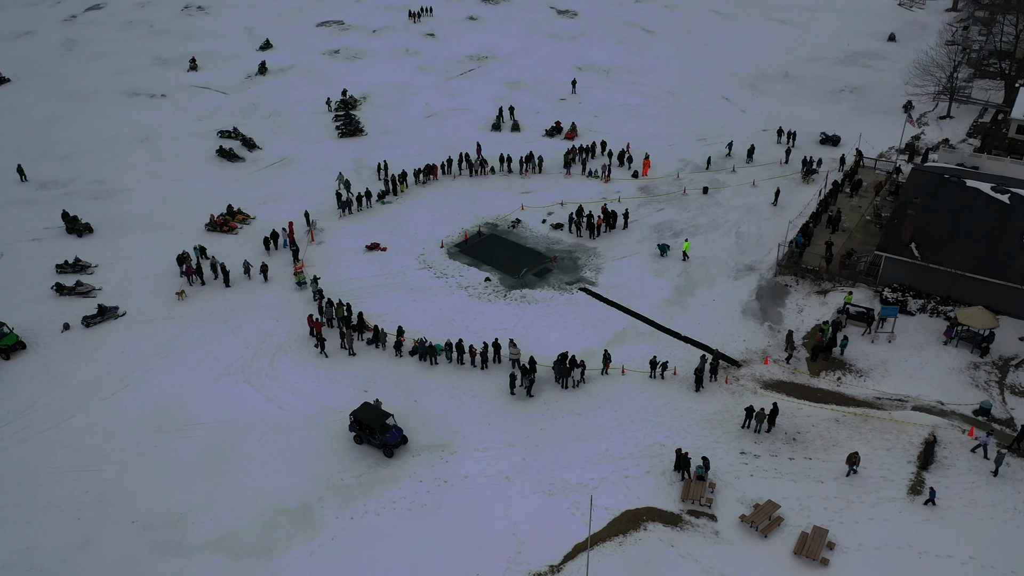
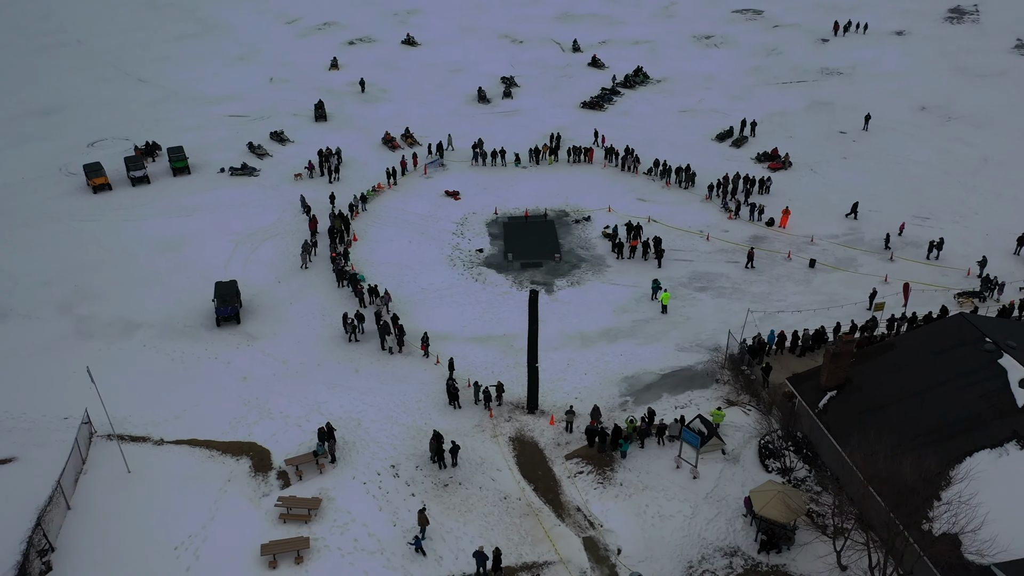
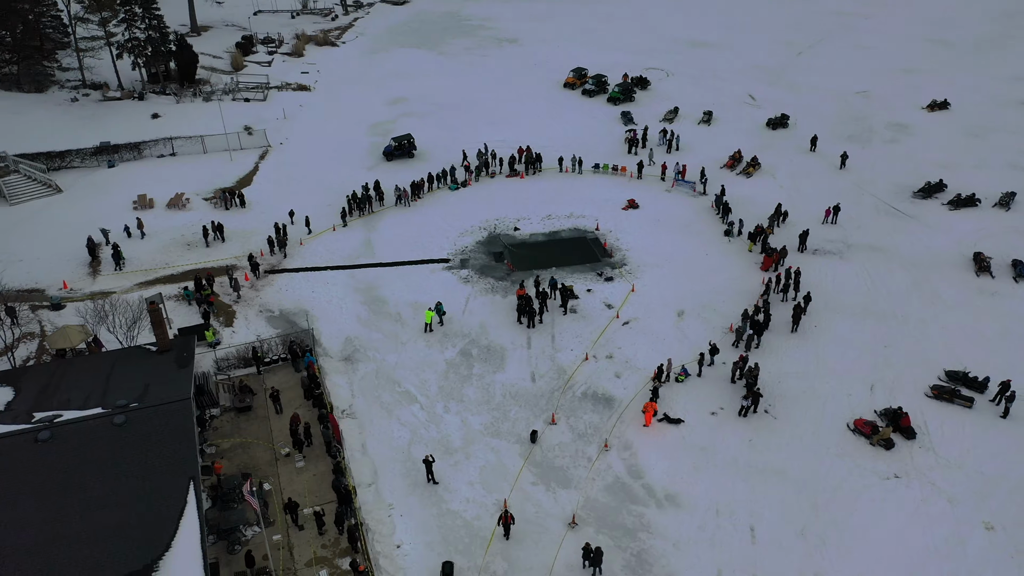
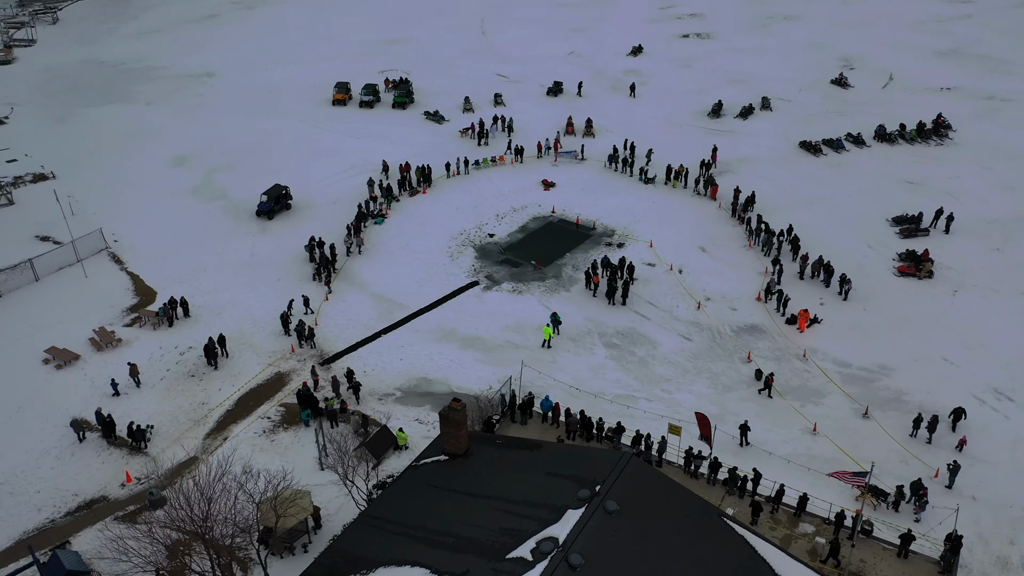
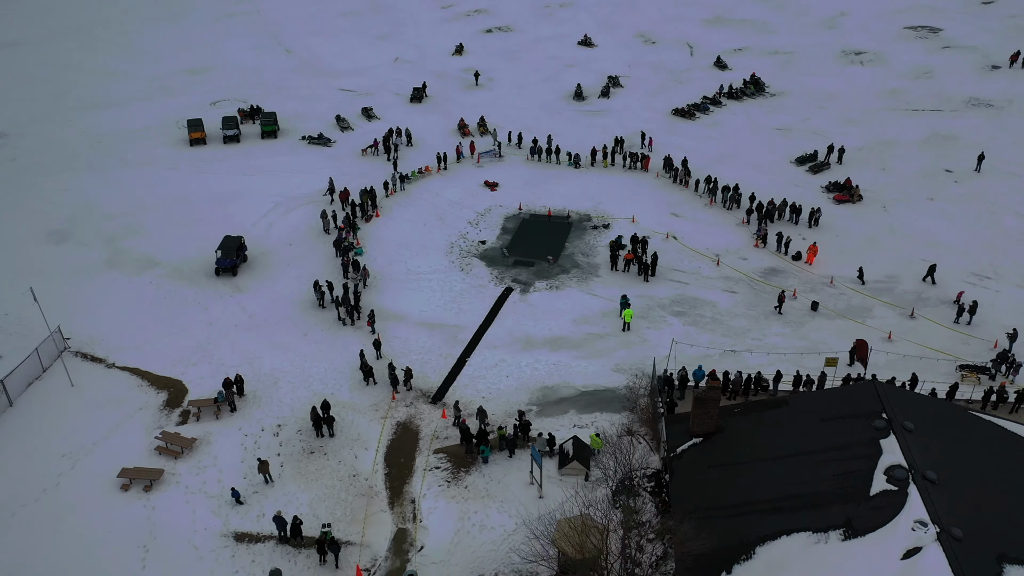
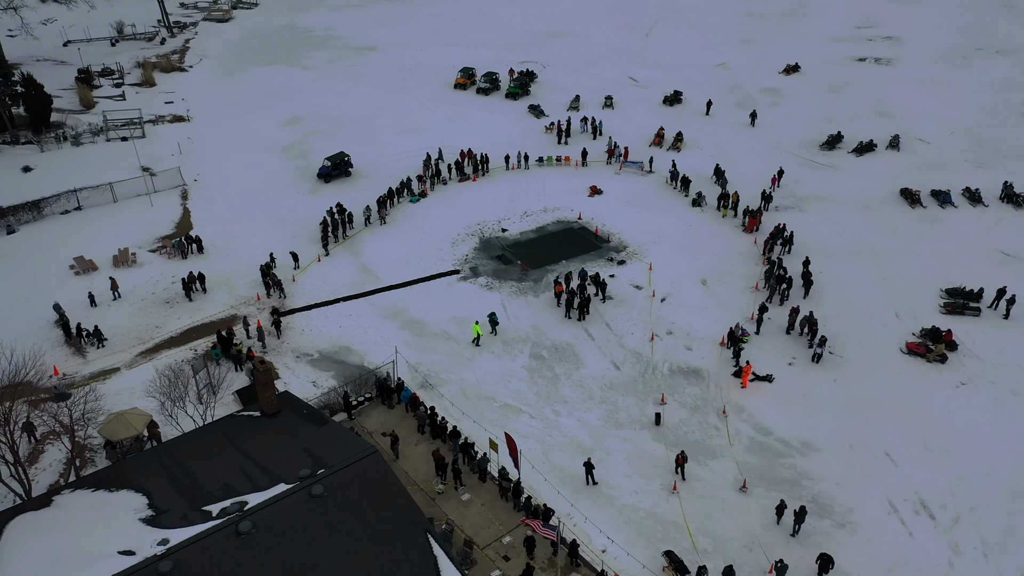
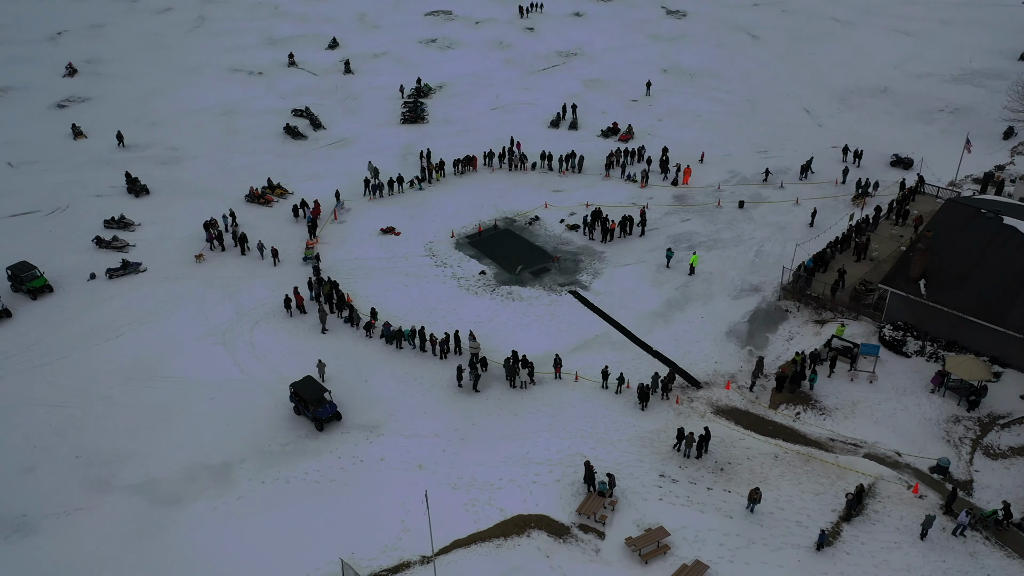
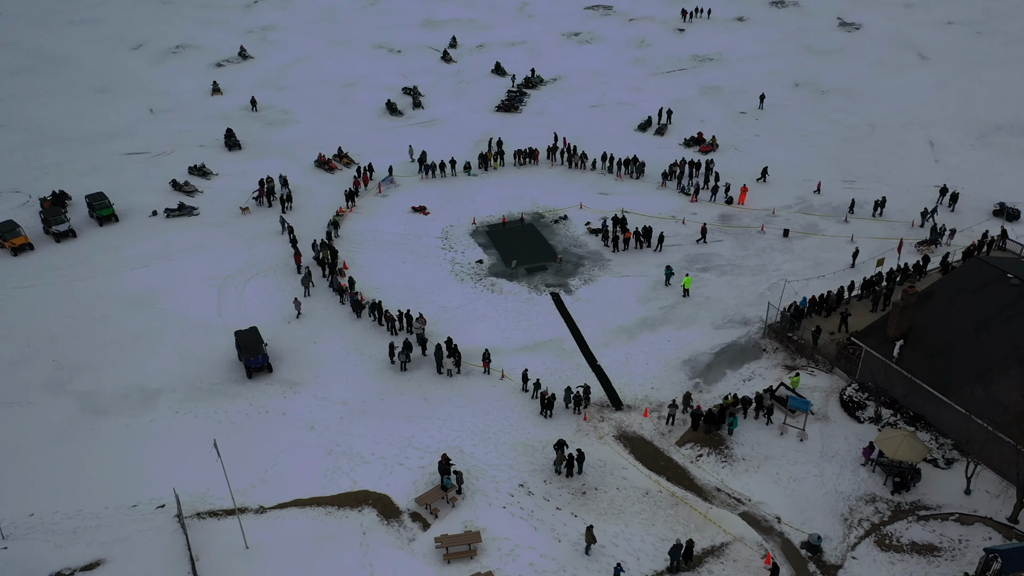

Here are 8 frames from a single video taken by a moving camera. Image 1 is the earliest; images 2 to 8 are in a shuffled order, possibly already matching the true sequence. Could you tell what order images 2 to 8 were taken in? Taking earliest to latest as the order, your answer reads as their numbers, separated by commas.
7, 8, 2, 5, 4, 6, 3
